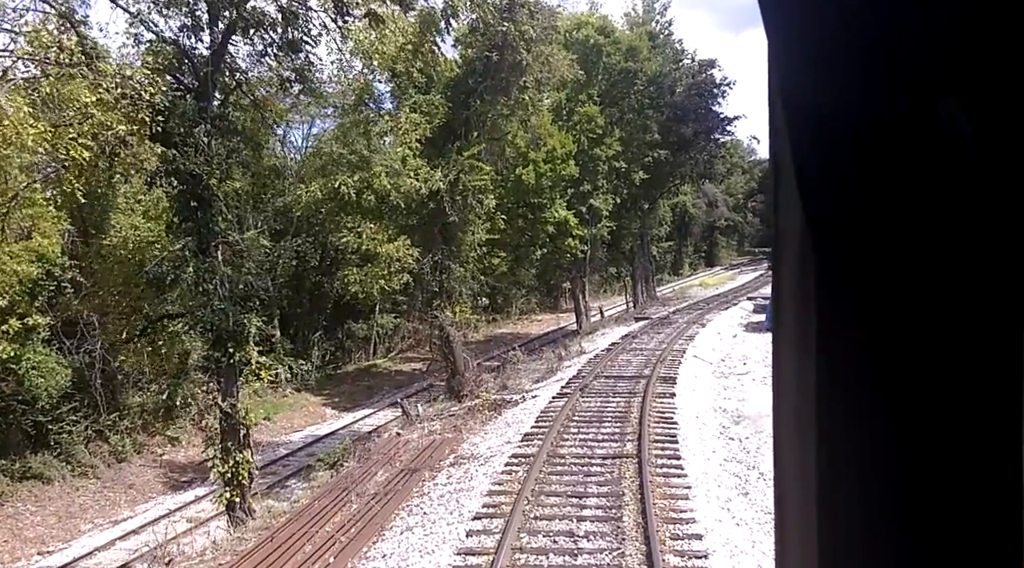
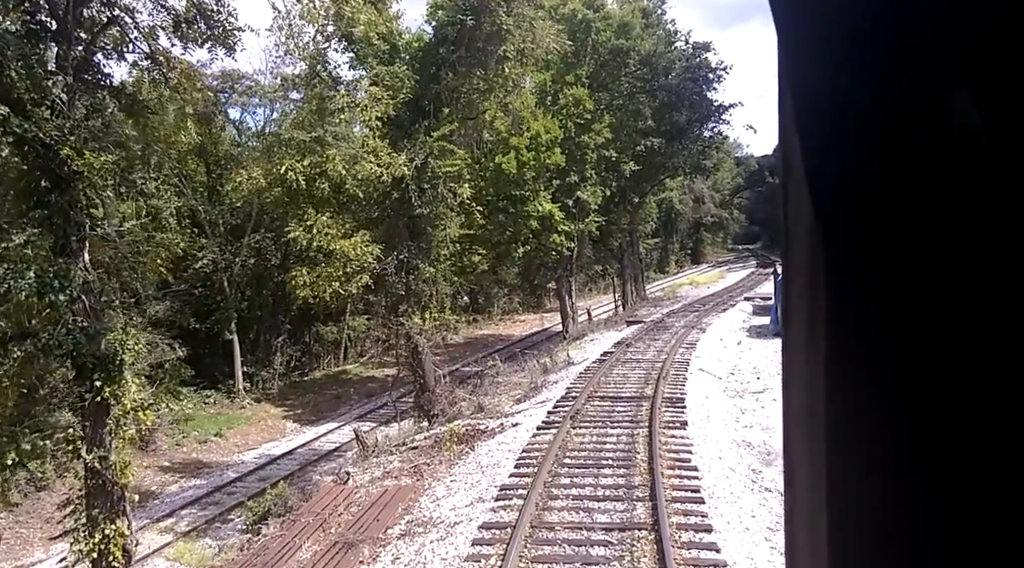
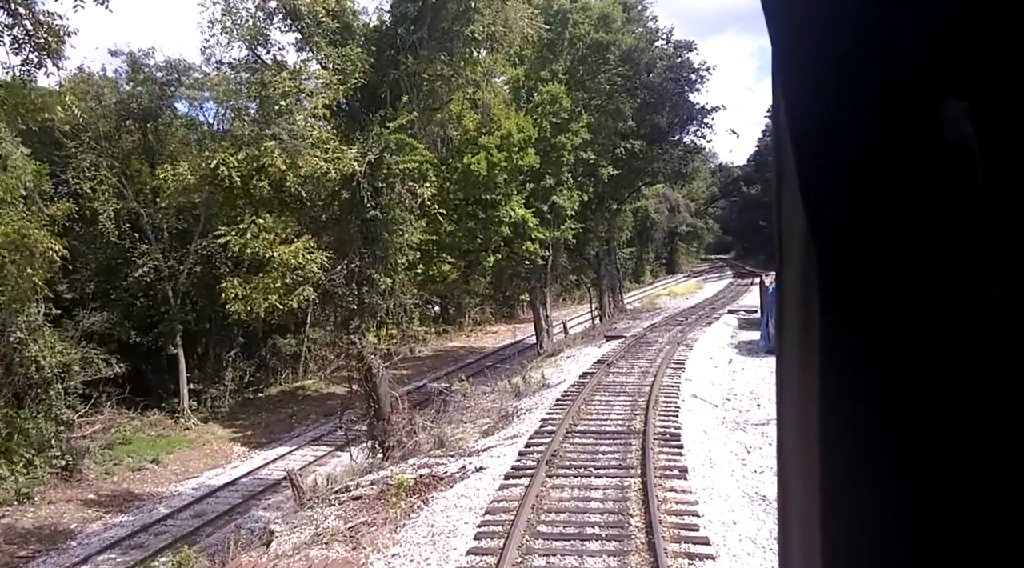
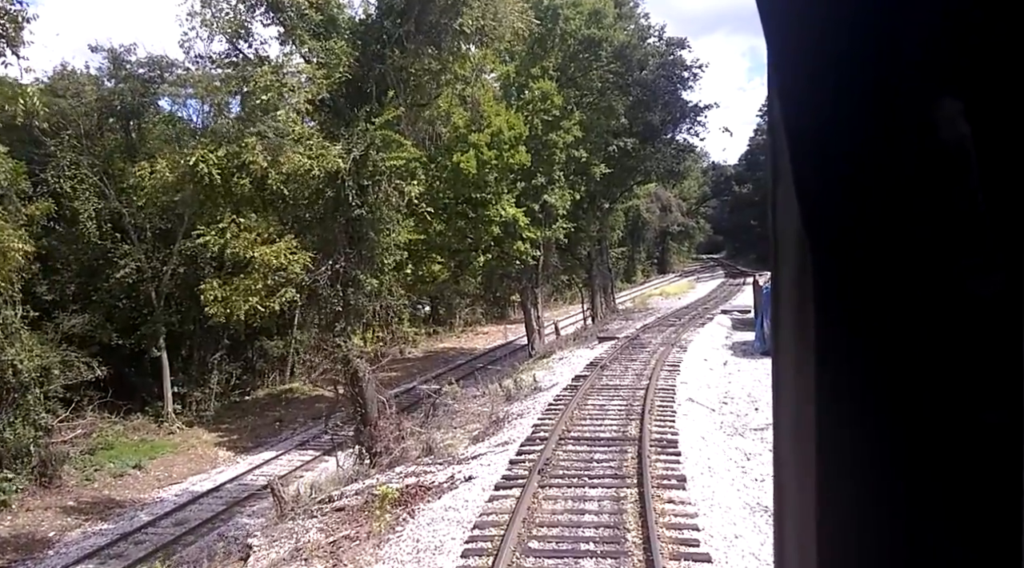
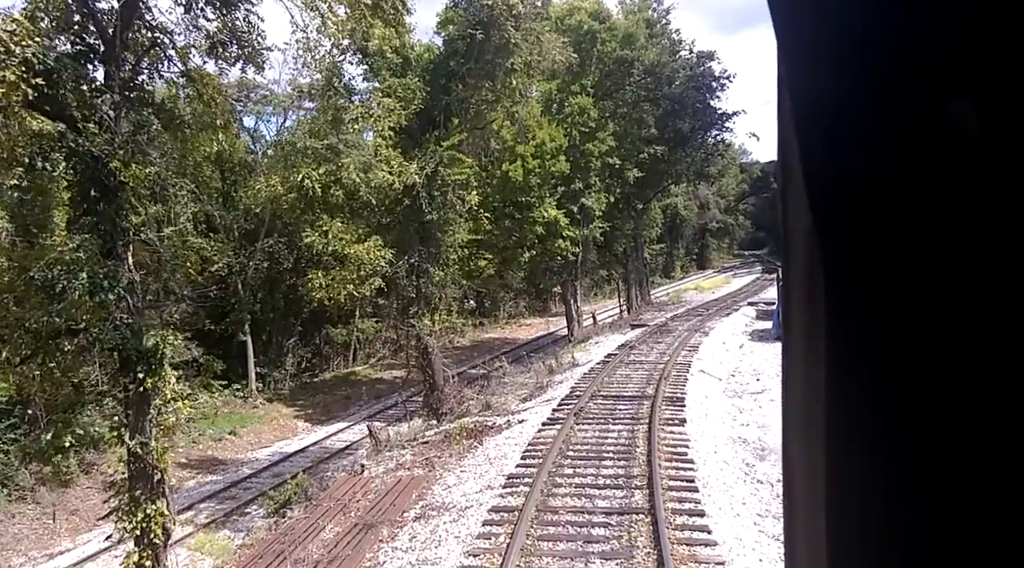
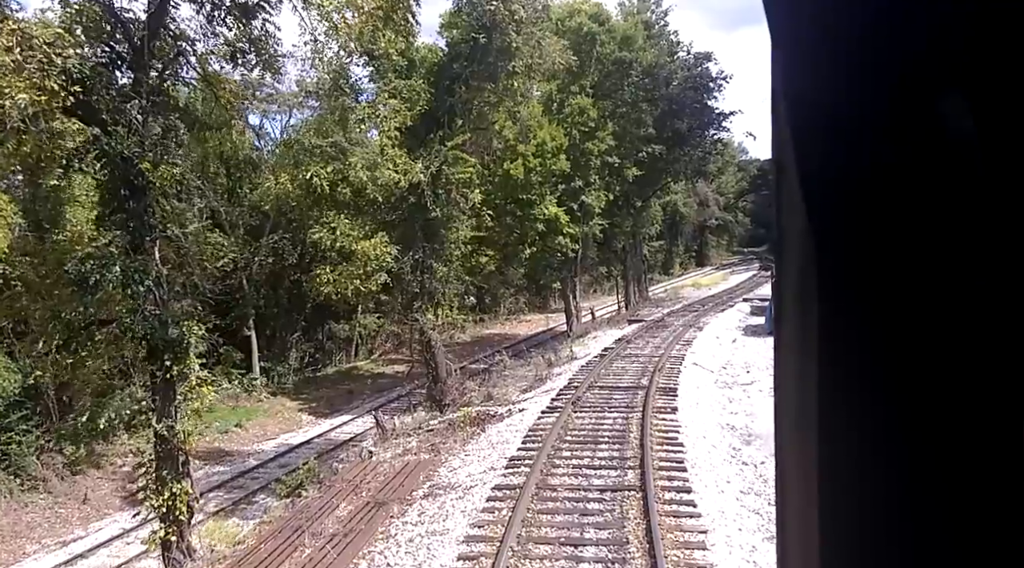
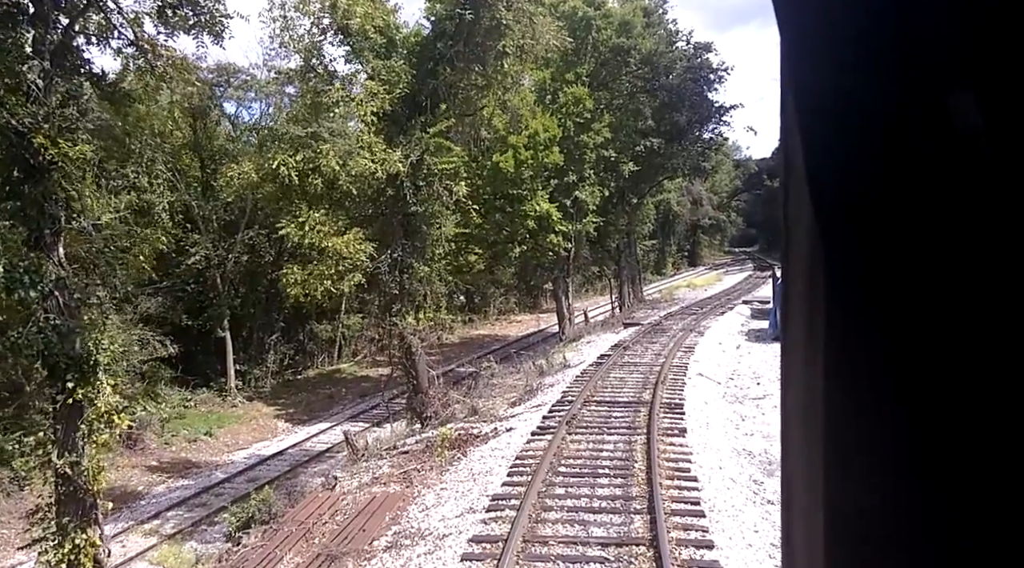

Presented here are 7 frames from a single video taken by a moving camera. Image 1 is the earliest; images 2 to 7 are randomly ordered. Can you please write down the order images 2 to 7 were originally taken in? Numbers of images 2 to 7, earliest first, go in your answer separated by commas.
6, 5, 2, 7, 3, 4
